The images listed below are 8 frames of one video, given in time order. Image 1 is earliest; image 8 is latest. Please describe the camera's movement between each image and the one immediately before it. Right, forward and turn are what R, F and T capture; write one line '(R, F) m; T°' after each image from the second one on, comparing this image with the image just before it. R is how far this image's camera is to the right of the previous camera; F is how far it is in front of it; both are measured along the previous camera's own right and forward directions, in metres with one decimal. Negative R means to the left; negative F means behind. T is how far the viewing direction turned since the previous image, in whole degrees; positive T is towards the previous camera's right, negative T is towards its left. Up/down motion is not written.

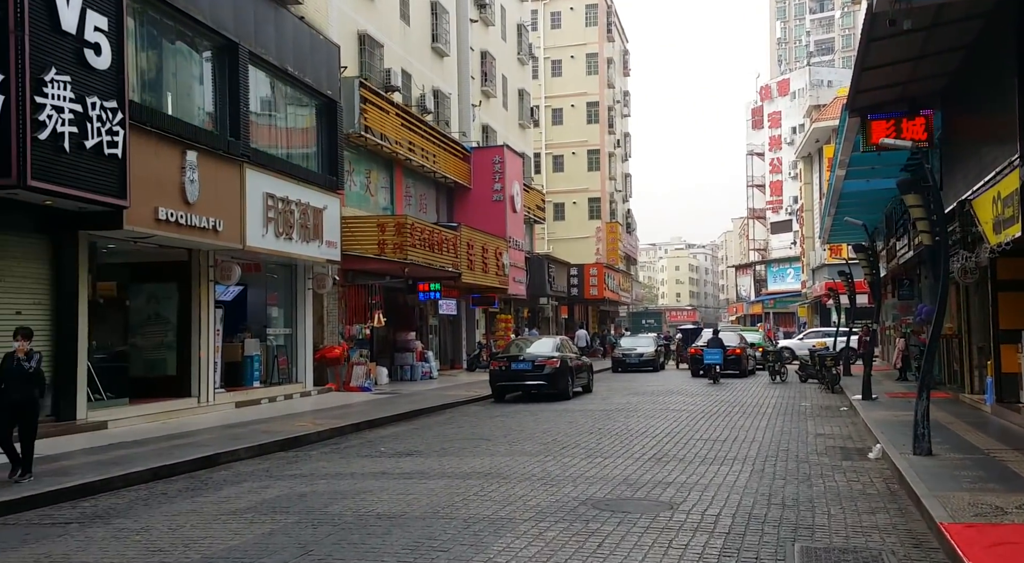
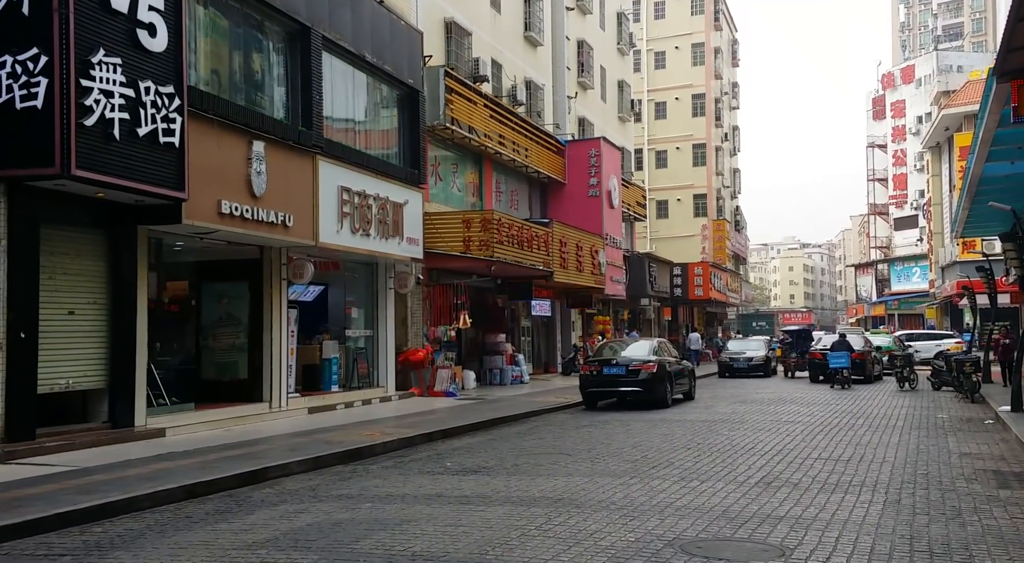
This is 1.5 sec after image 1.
(+0.3, +1.5) m; -7°
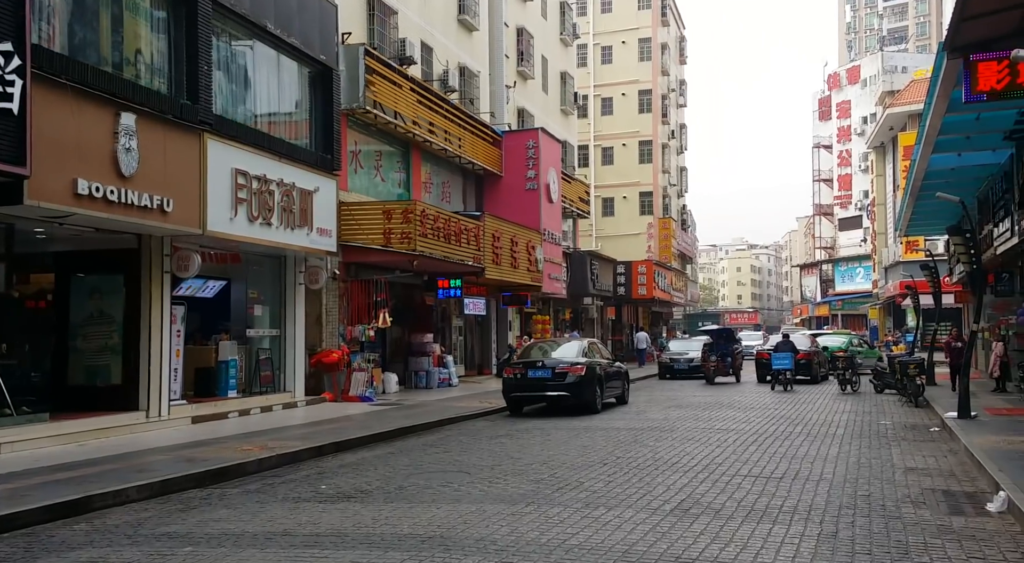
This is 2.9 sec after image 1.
(+0.7, +1.4) m; +3°
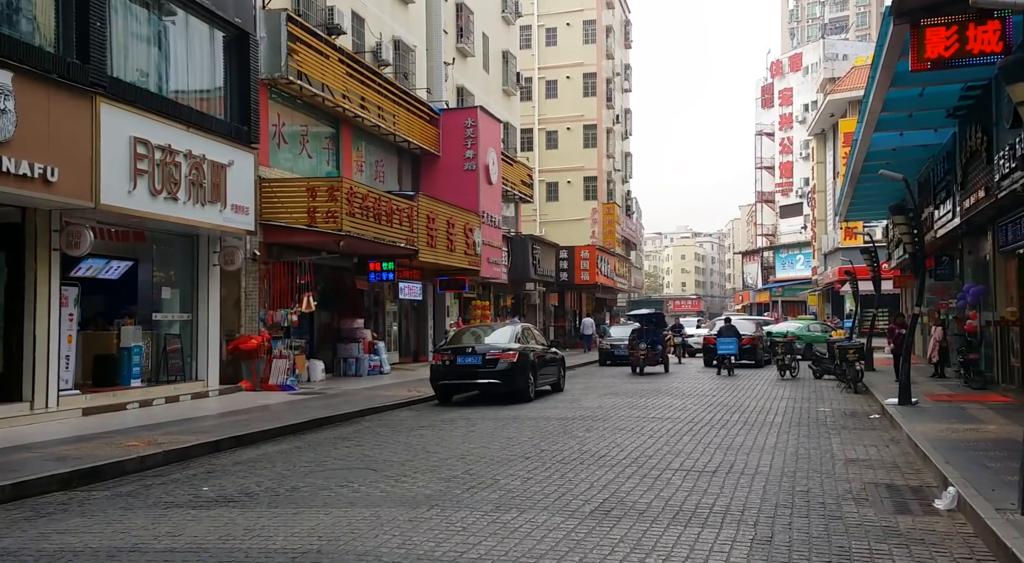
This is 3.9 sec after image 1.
(+0.4, +0.9) m; +3°
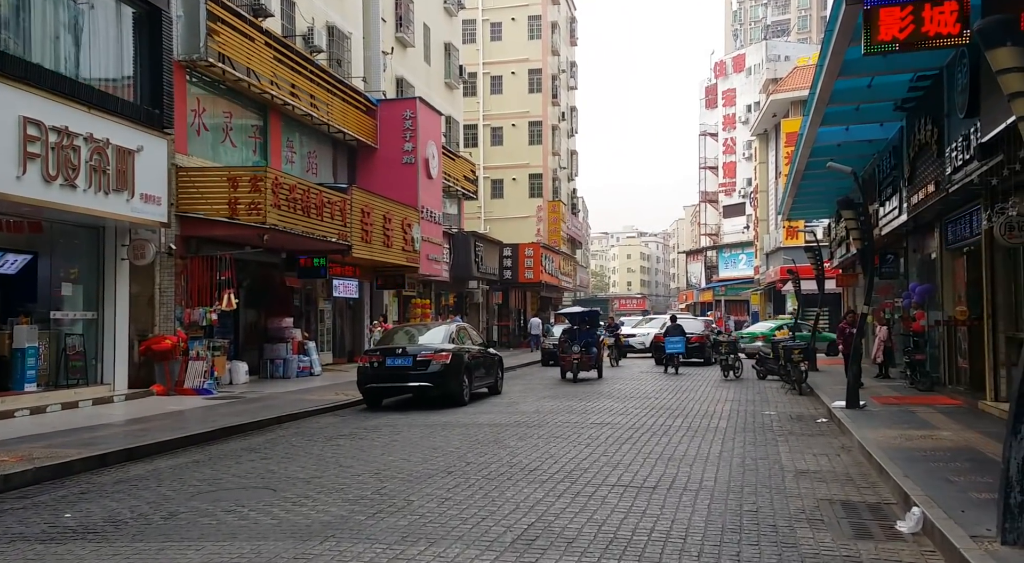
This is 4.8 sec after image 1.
(+0.2, +0.9) m; +3°
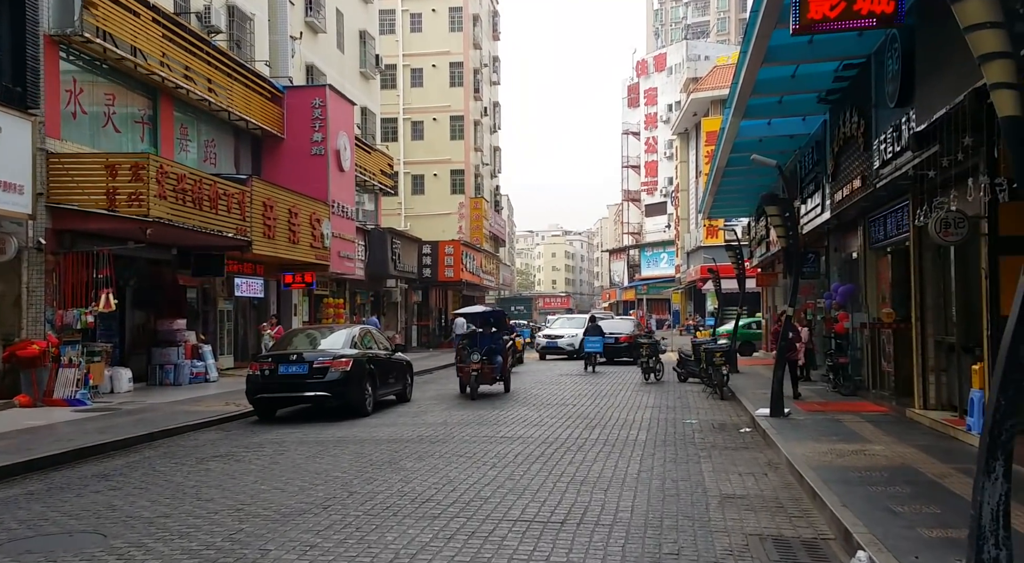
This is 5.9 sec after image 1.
(+0.3, +1.1) m; +5°
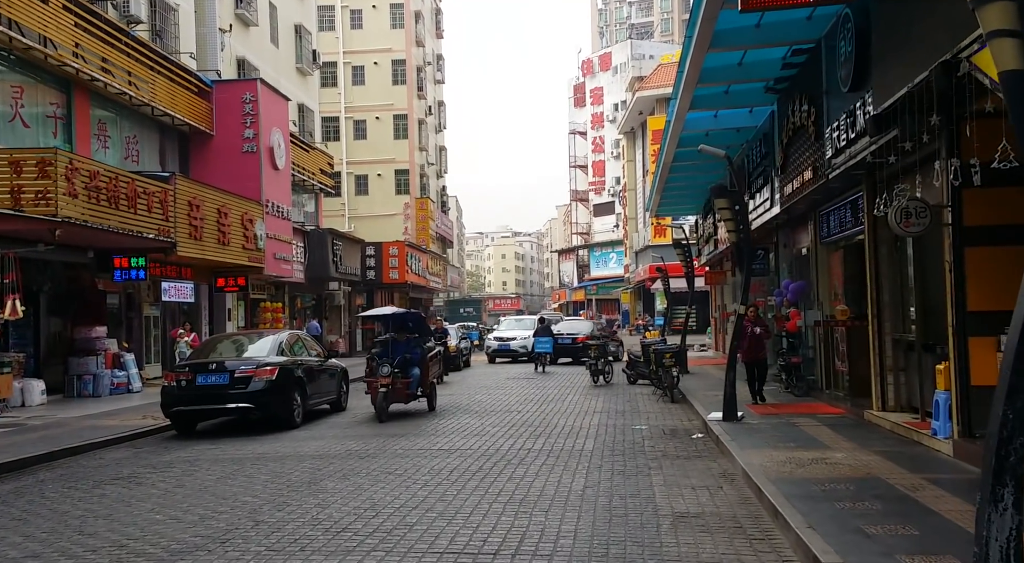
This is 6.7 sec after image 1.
(+0.2, +0.9) m; +3°
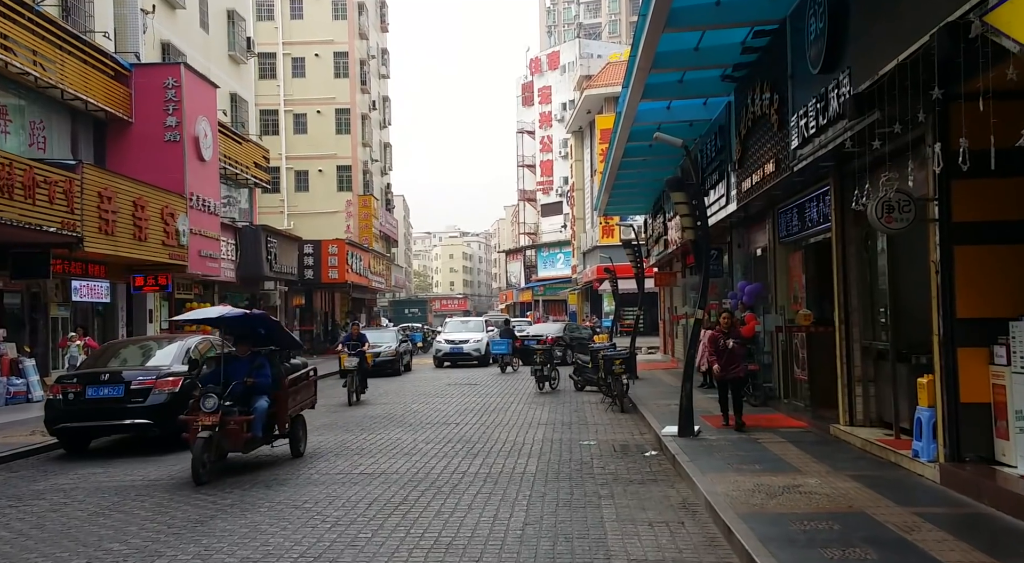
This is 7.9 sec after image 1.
(+0.2, +1.3) m; +3°
